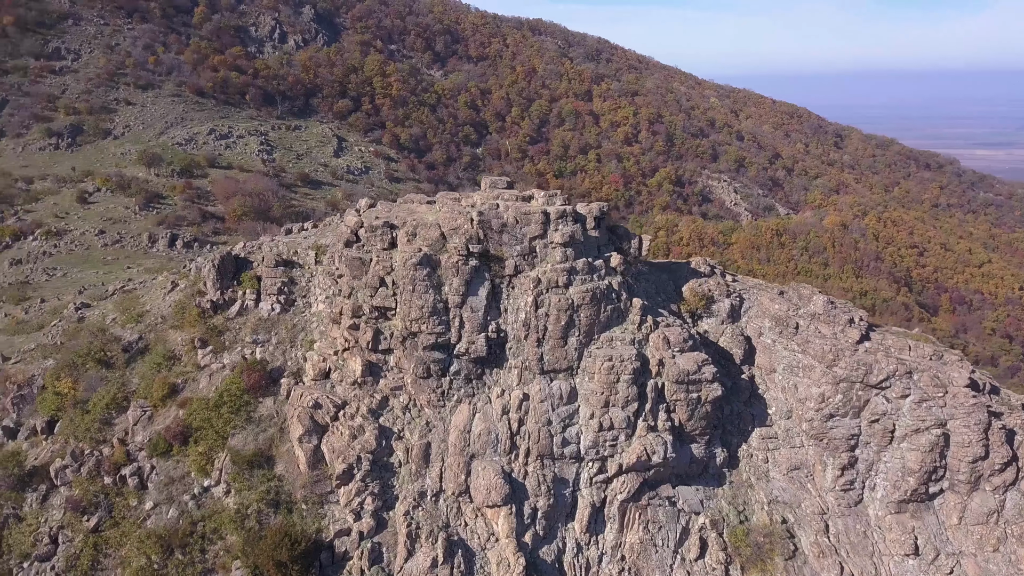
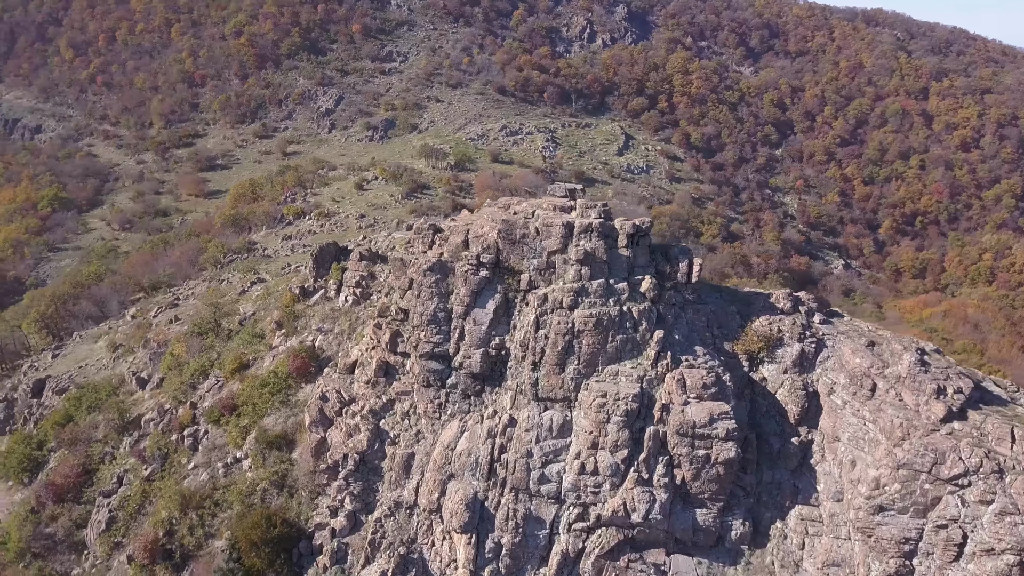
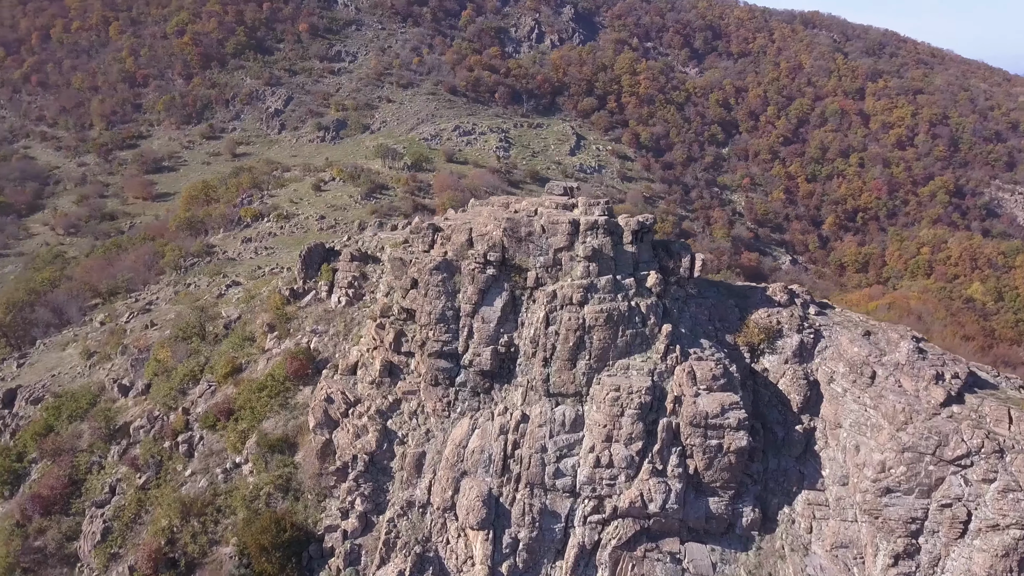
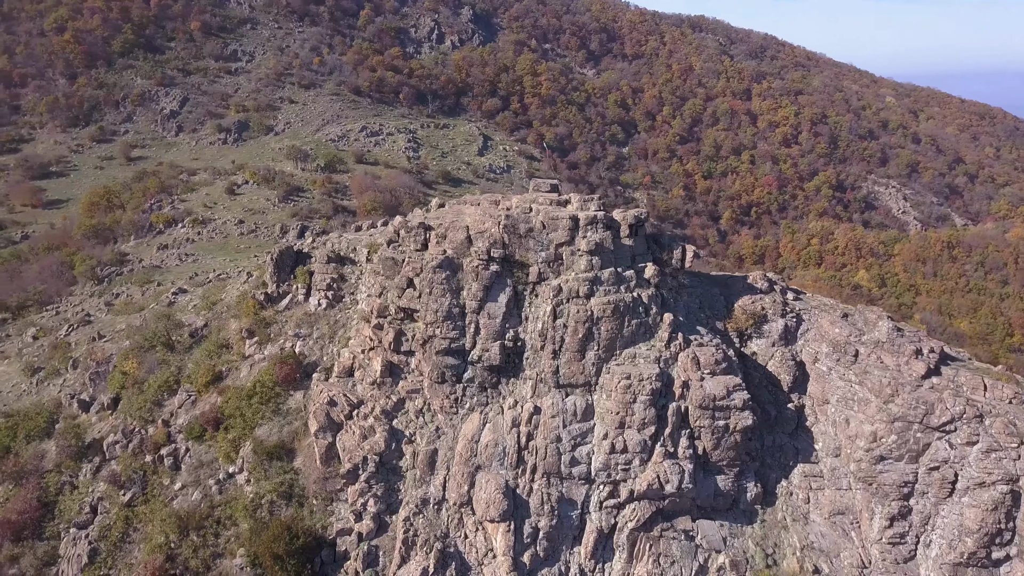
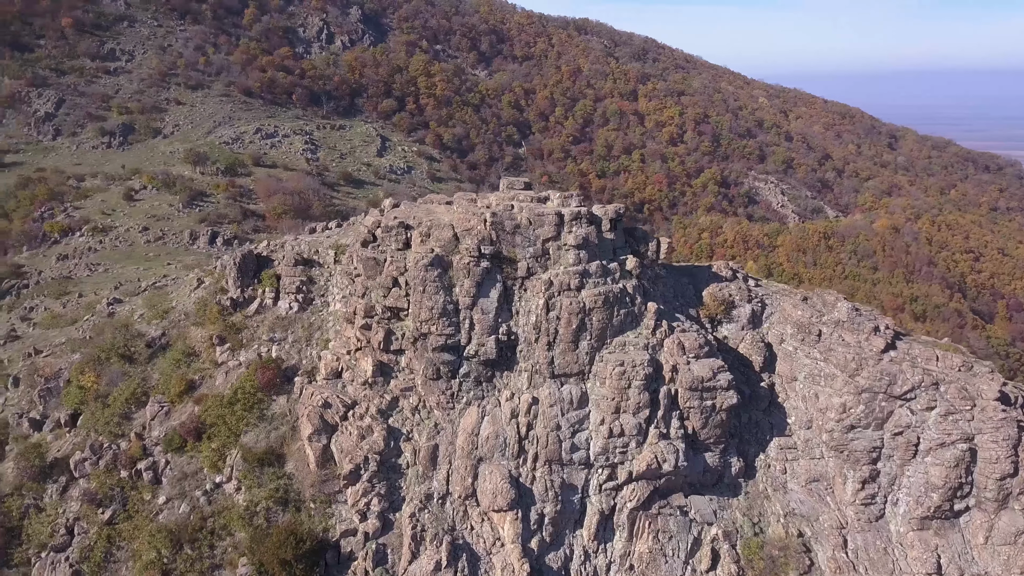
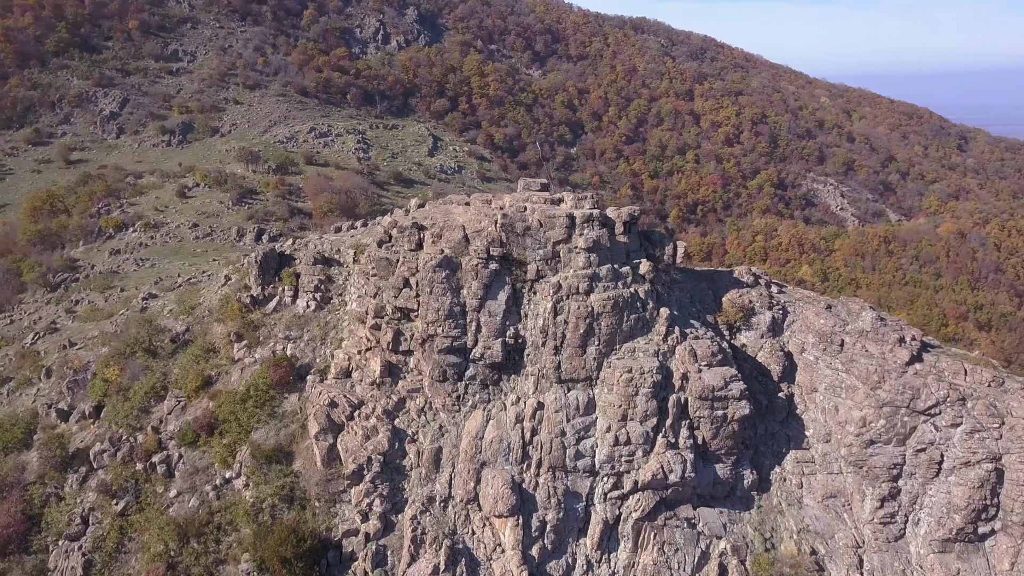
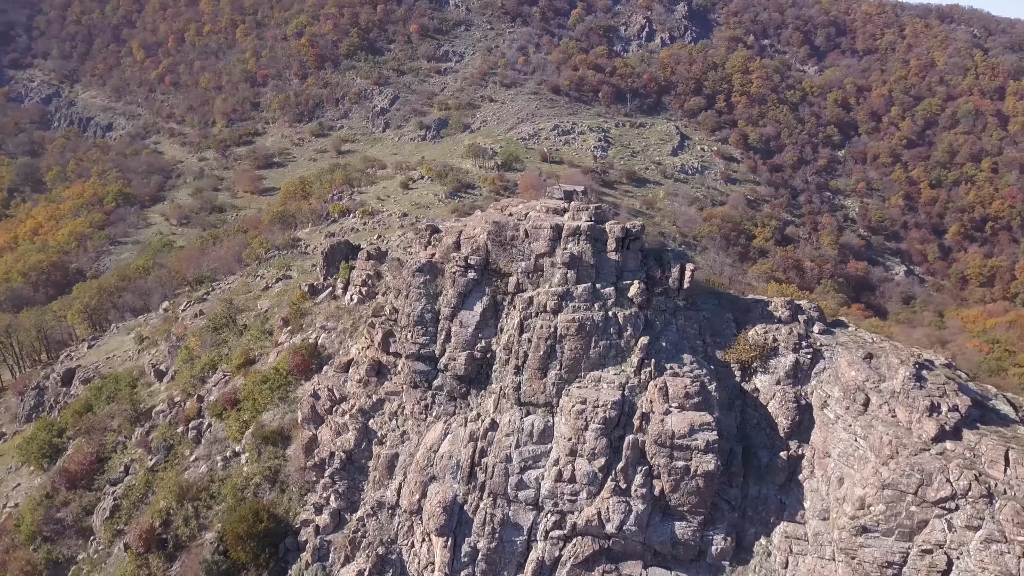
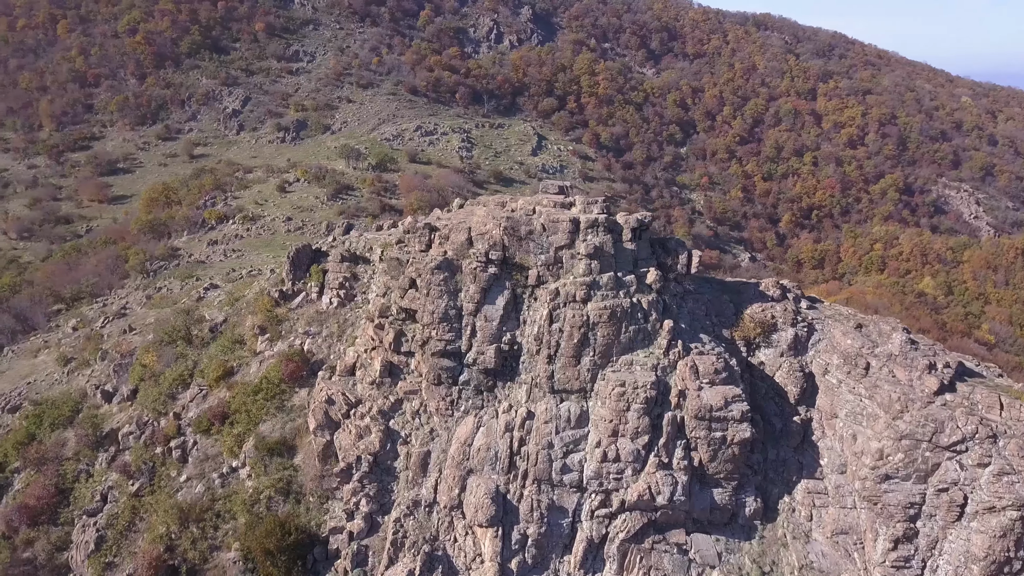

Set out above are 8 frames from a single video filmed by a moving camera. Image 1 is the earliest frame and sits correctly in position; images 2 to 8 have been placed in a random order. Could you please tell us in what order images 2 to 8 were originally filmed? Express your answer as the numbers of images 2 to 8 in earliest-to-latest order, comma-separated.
5, 6, 4, 8, 3, 2, 7
